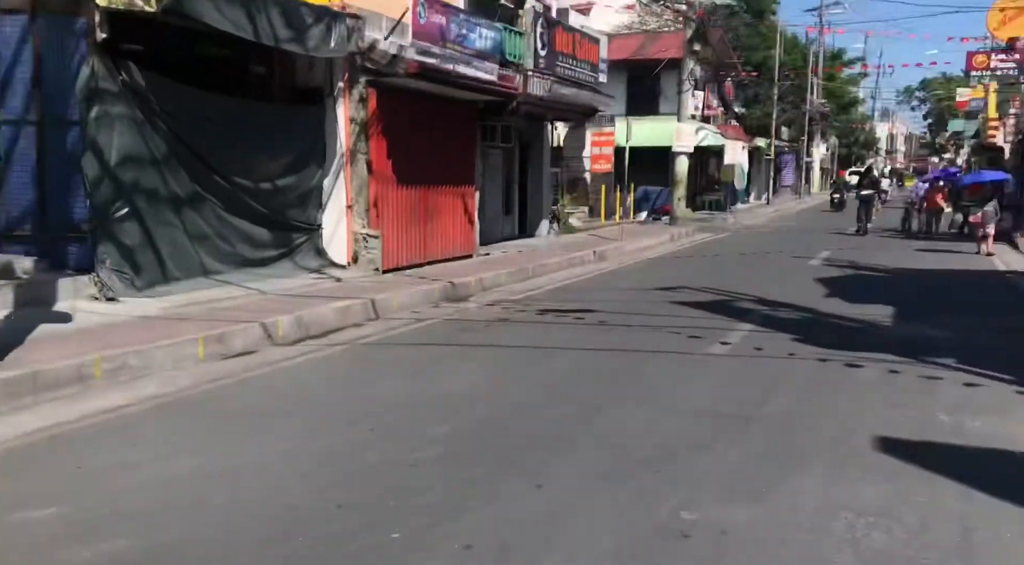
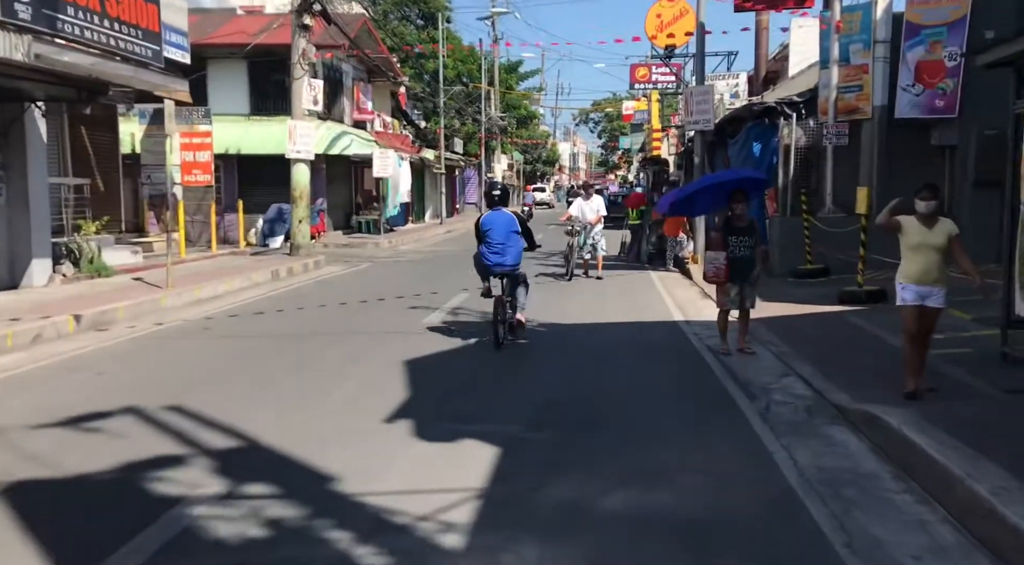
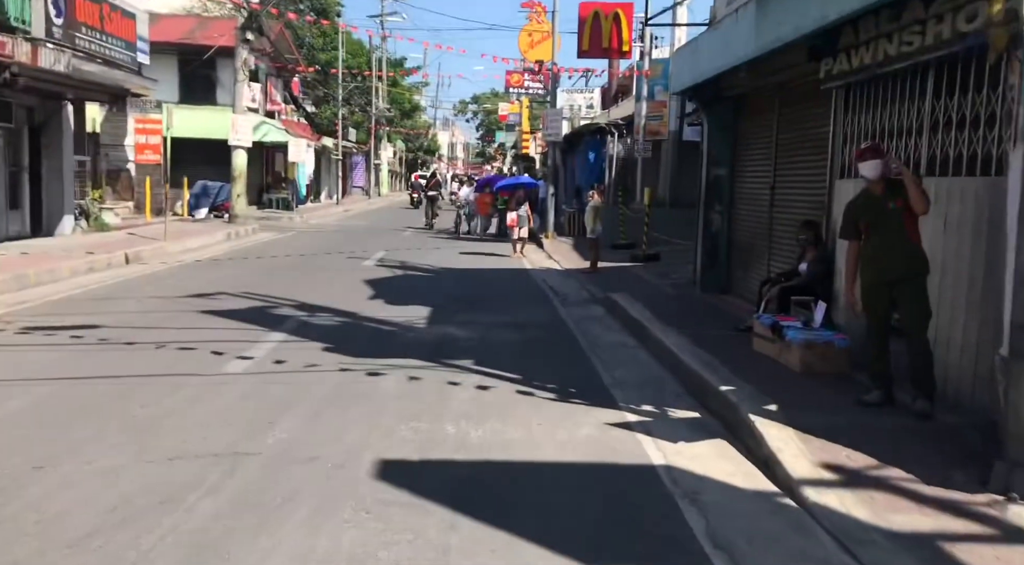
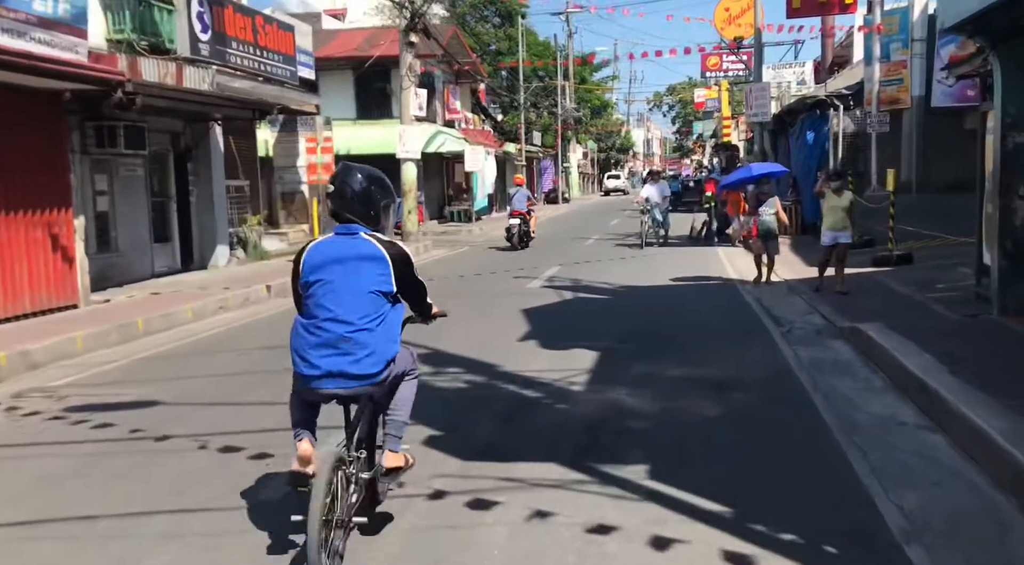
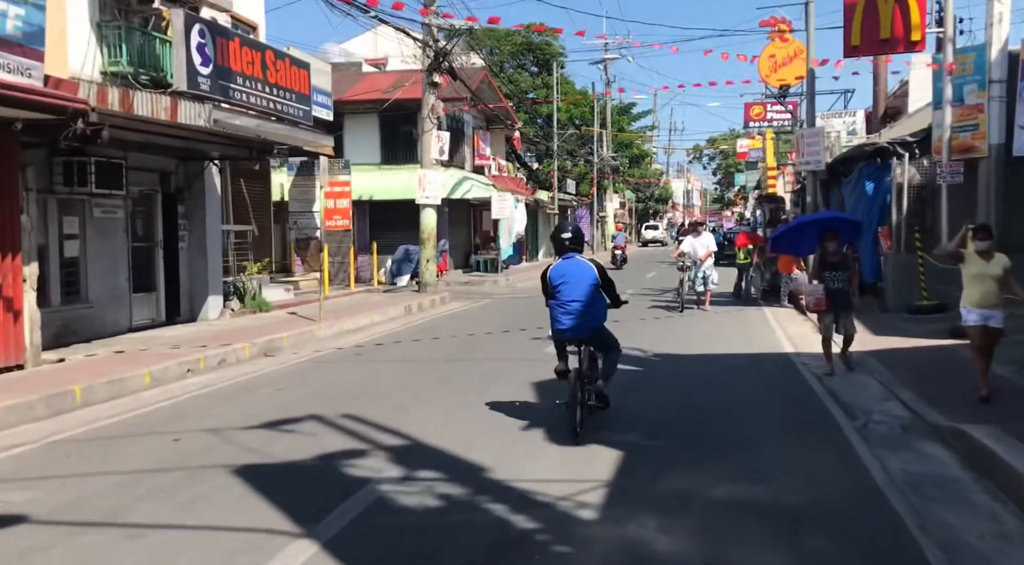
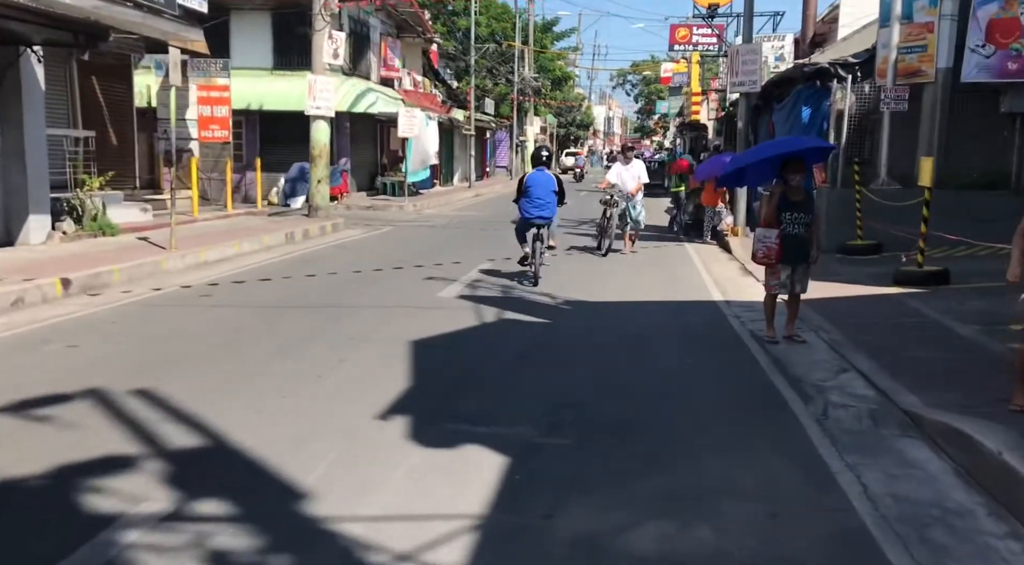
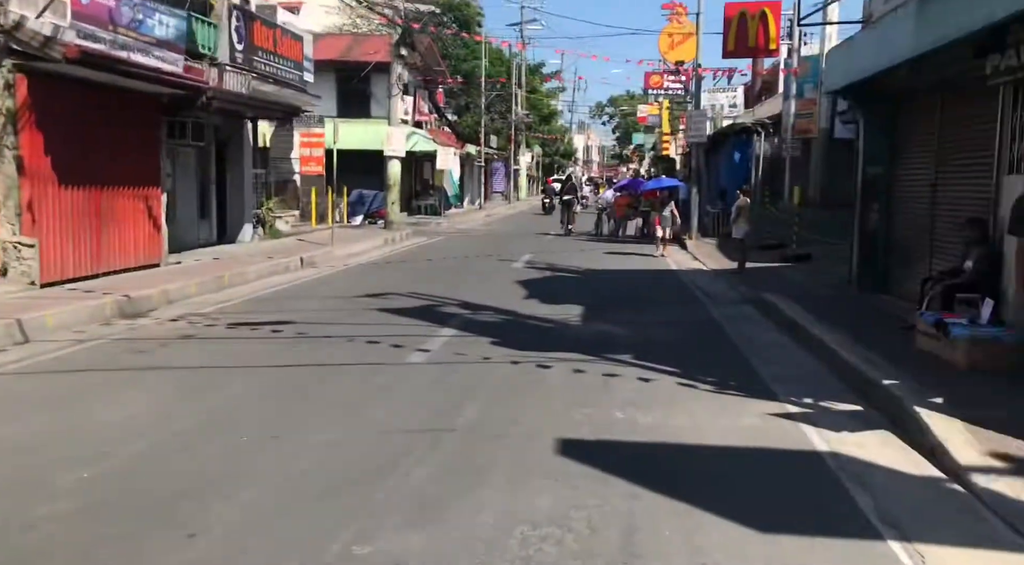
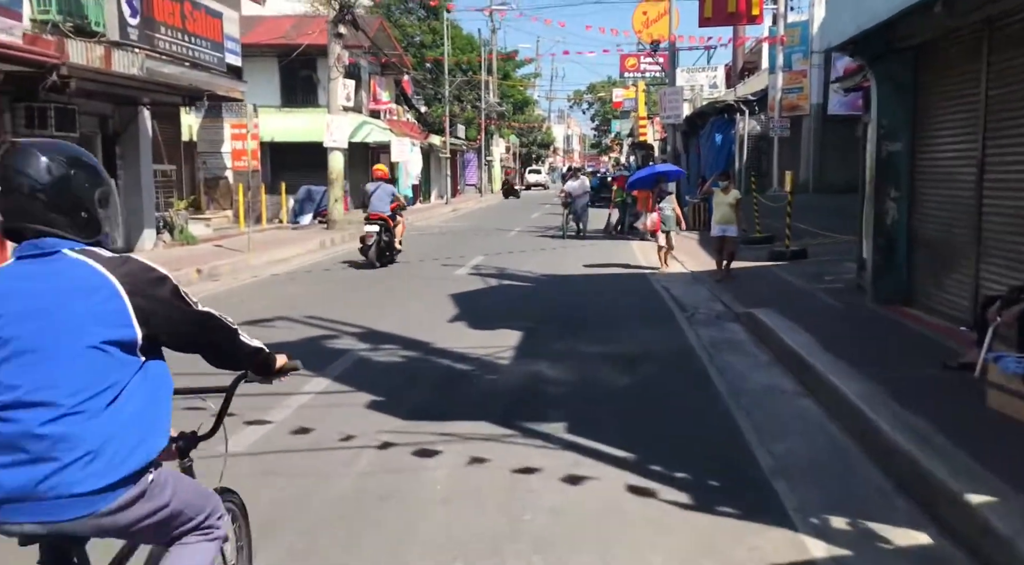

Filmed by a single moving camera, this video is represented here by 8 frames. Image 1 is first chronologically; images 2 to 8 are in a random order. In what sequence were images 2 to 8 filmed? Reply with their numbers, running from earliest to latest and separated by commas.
7, 3, 8, 4, 5, 2, 6
